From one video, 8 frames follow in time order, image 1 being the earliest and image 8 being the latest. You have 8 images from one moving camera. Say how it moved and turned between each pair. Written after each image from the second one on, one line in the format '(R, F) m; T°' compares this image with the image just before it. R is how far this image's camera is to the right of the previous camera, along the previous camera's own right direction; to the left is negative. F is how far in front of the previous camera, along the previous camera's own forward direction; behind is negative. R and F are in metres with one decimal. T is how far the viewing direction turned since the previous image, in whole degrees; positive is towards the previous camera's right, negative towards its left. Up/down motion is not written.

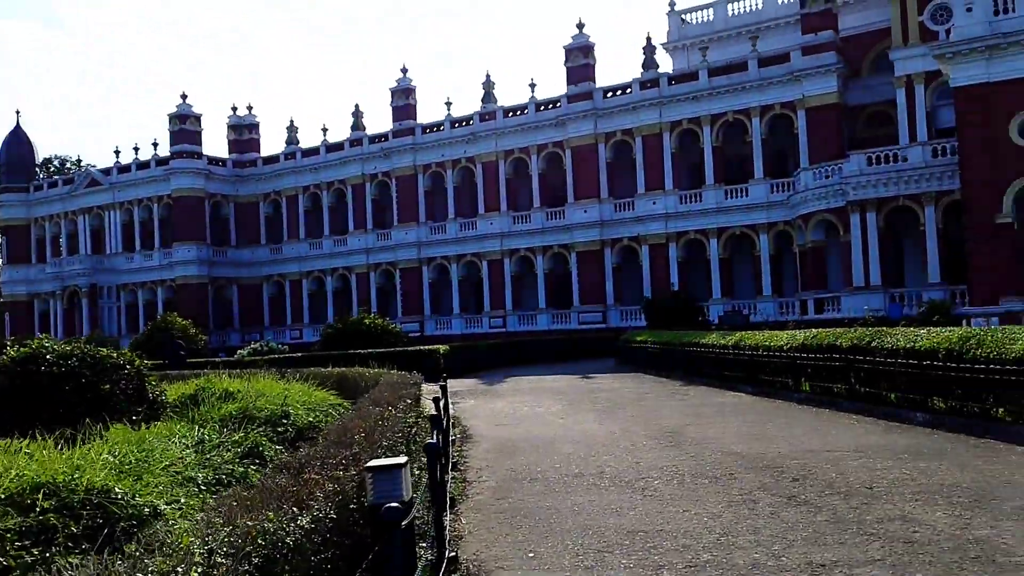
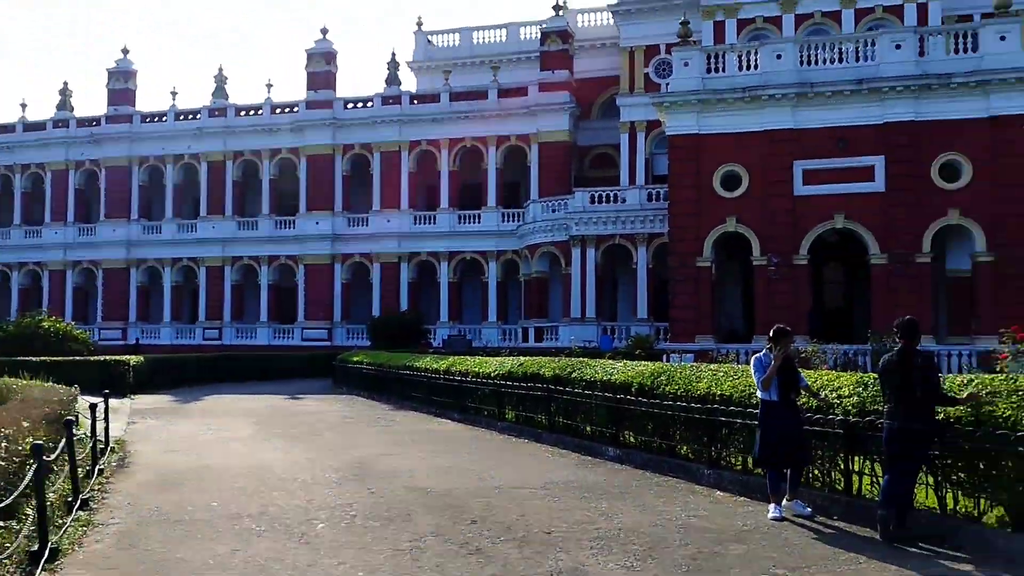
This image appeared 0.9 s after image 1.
(+0.5, +0.7) m; +17°
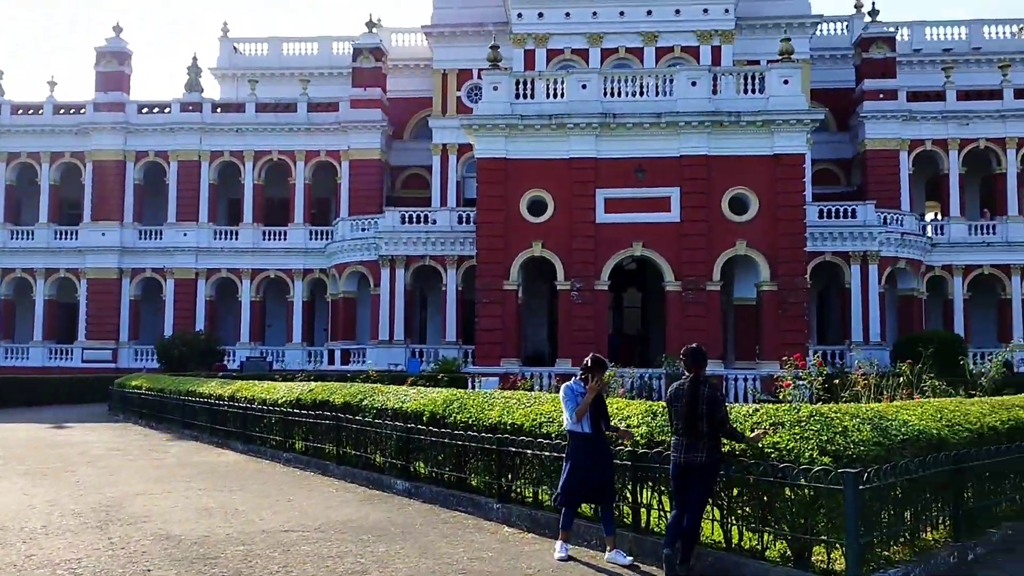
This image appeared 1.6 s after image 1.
(+0.3, +0.5) m; +12°
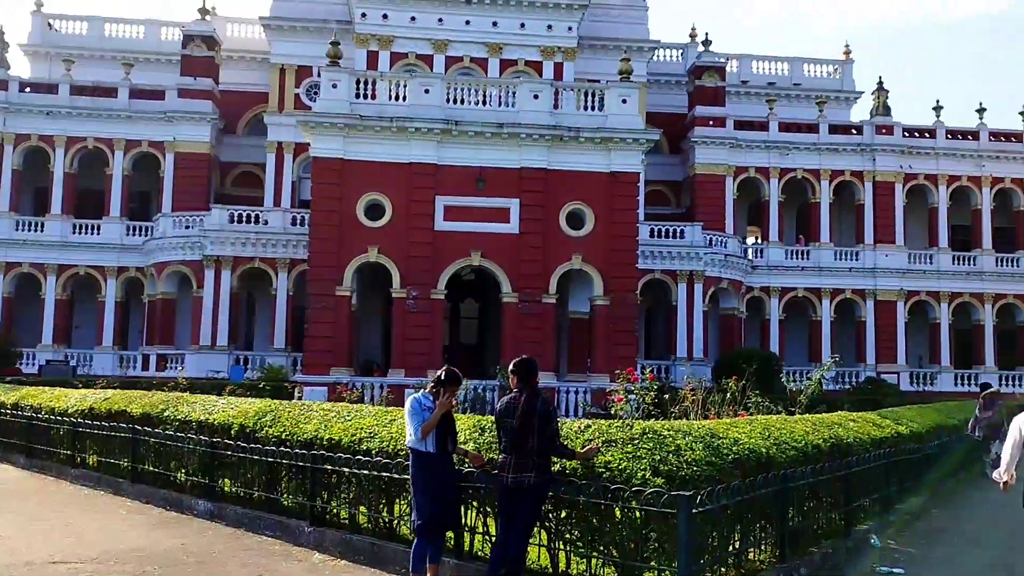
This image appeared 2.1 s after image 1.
(+0.1, +0.4) m; +10°
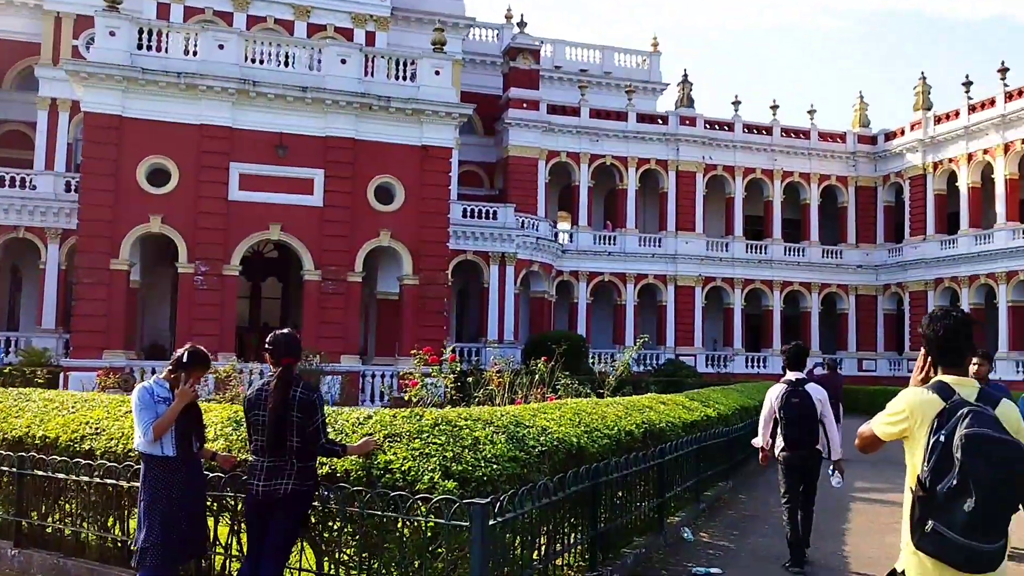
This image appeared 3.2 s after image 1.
(+0.2, +0.9) m; +12°
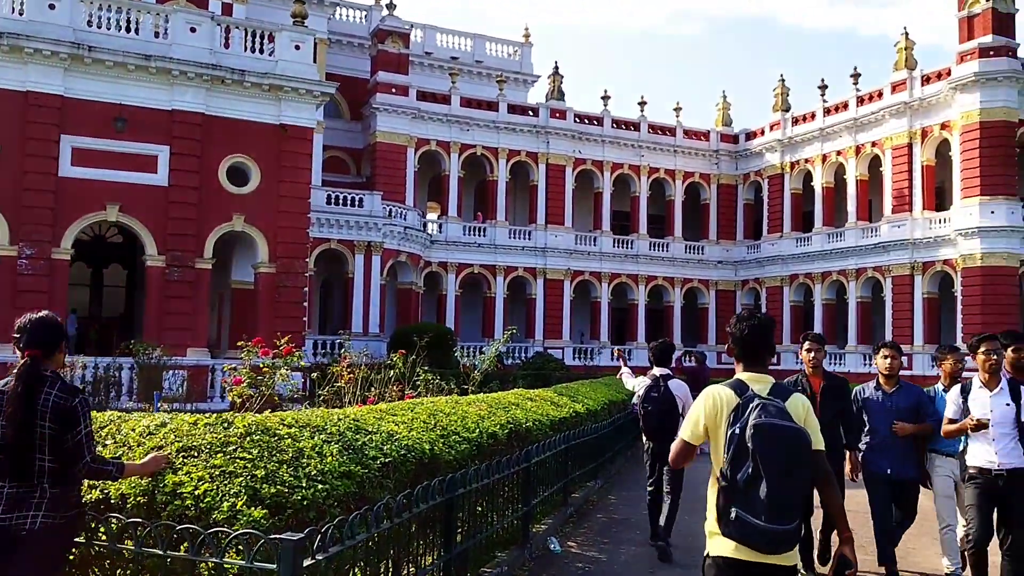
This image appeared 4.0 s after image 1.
(+0.1, +0.7) m; +8°
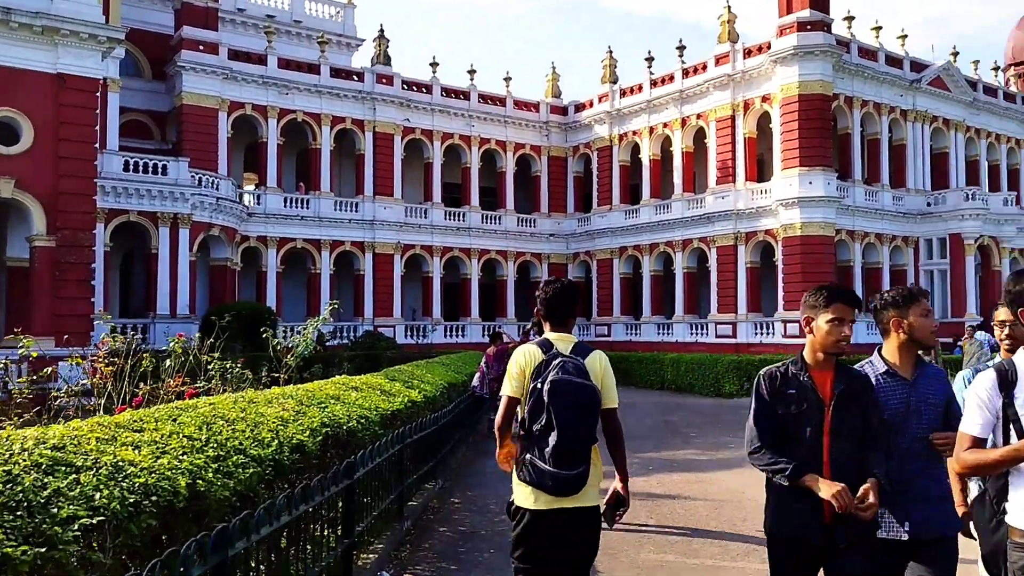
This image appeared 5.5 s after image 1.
(+0.1, +1.4) m; +11°
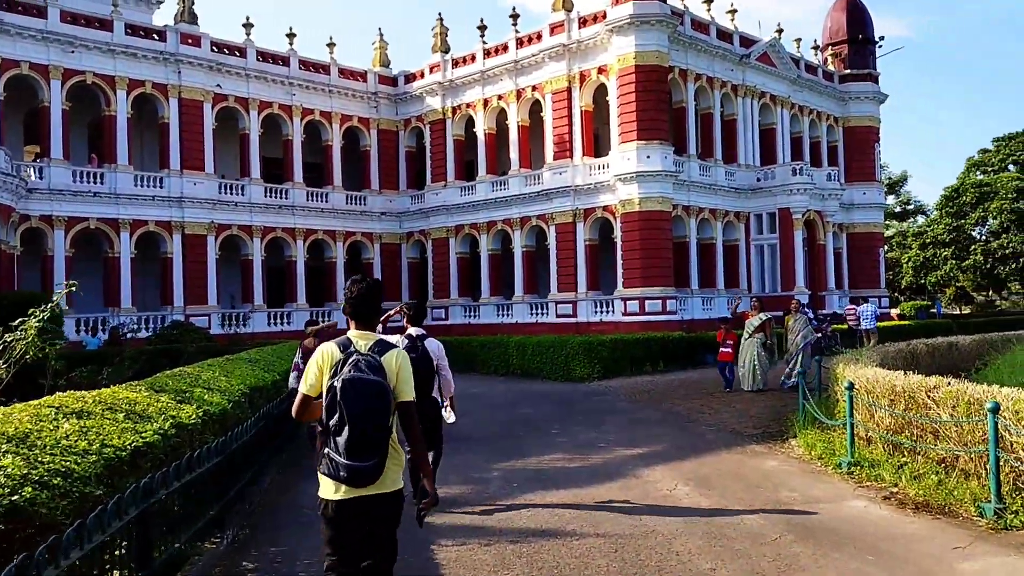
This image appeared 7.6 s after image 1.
(+0.1, +1.9) m; +11°
